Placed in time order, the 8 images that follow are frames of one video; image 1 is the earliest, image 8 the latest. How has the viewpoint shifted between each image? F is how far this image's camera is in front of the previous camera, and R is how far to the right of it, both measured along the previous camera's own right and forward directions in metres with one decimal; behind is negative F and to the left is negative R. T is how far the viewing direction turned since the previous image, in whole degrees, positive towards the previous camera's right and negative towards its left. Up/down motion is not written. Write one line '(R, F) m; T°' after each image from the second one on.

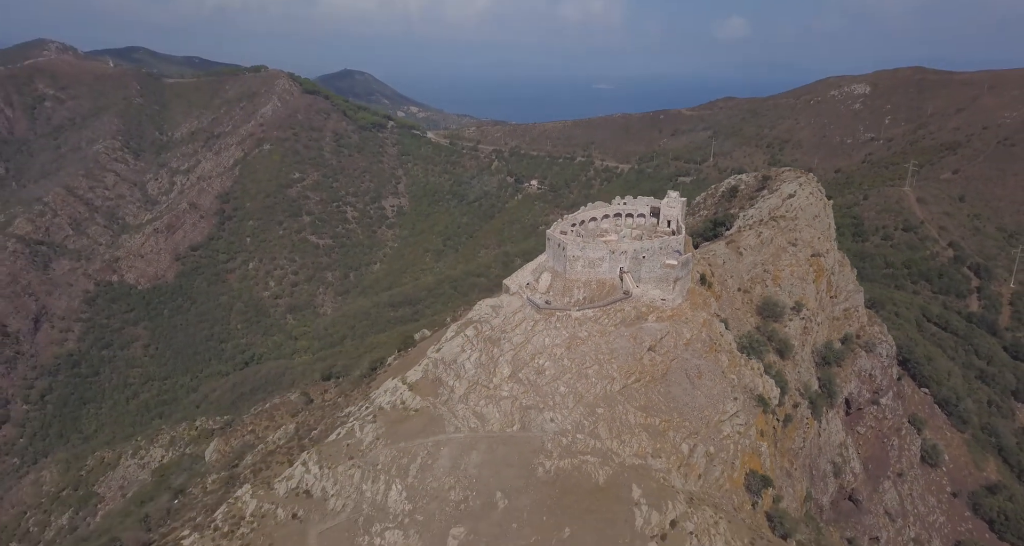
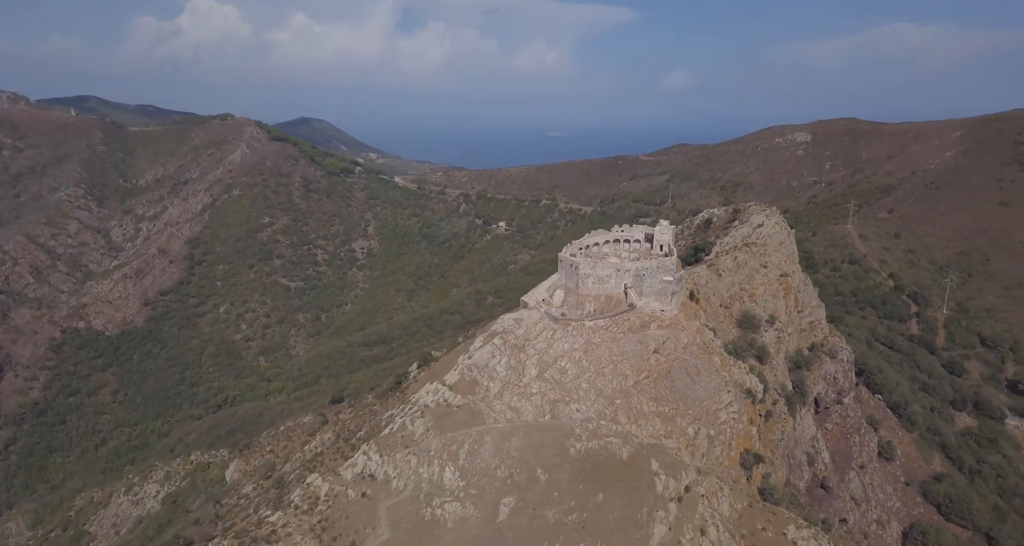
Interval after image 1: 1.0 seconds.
(-2.3, -2.8) m; +4°
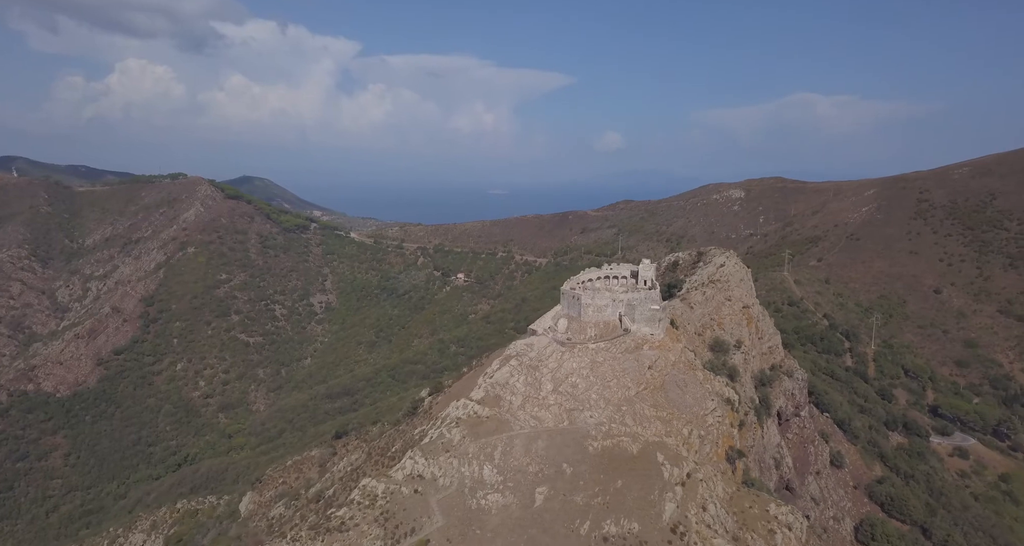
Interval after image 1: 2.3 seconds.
(-2.9, -3.4) m; +5°
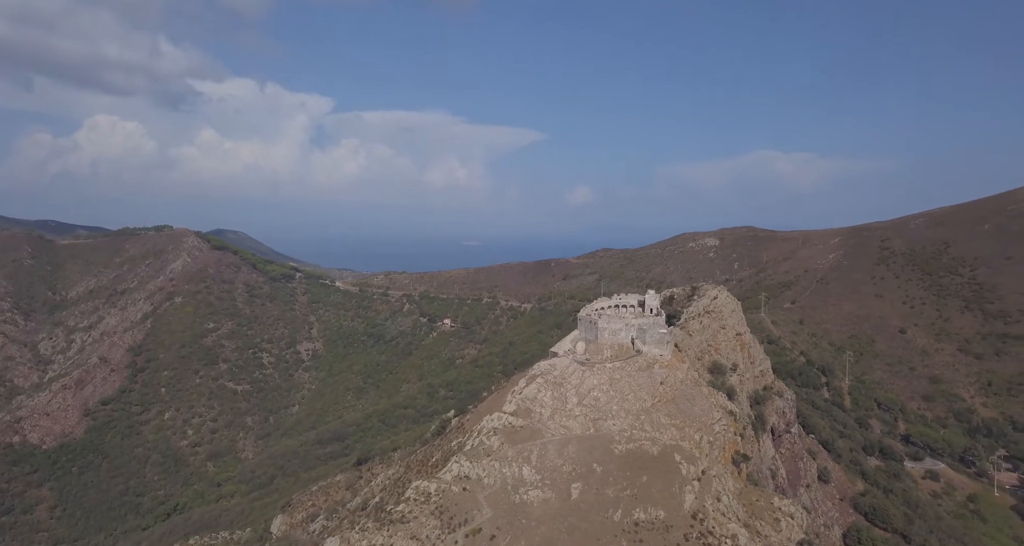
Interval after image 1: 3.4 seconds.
(-2.4, -3.1) m; +3°
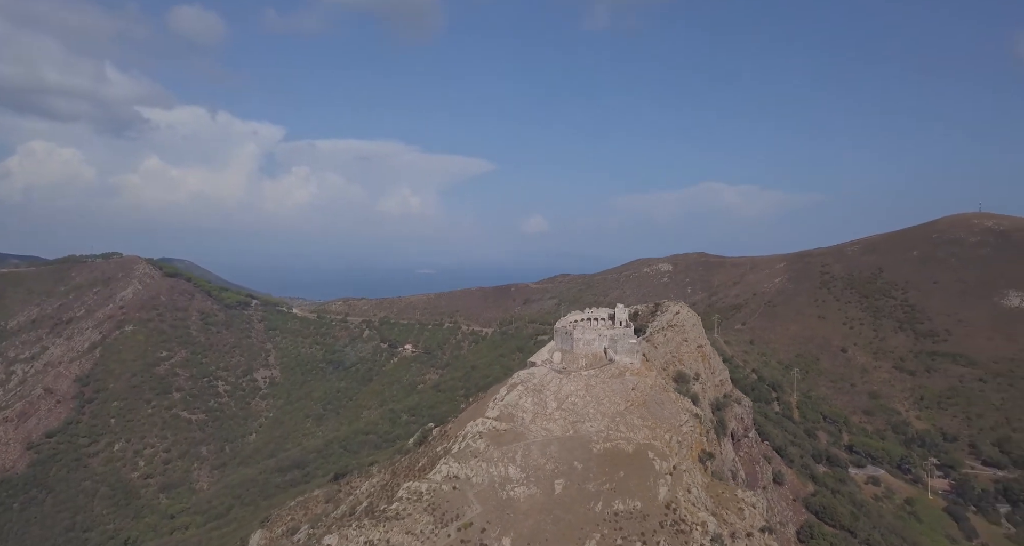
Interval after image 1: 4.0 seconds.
(-1.3, -1.8) m; +4°
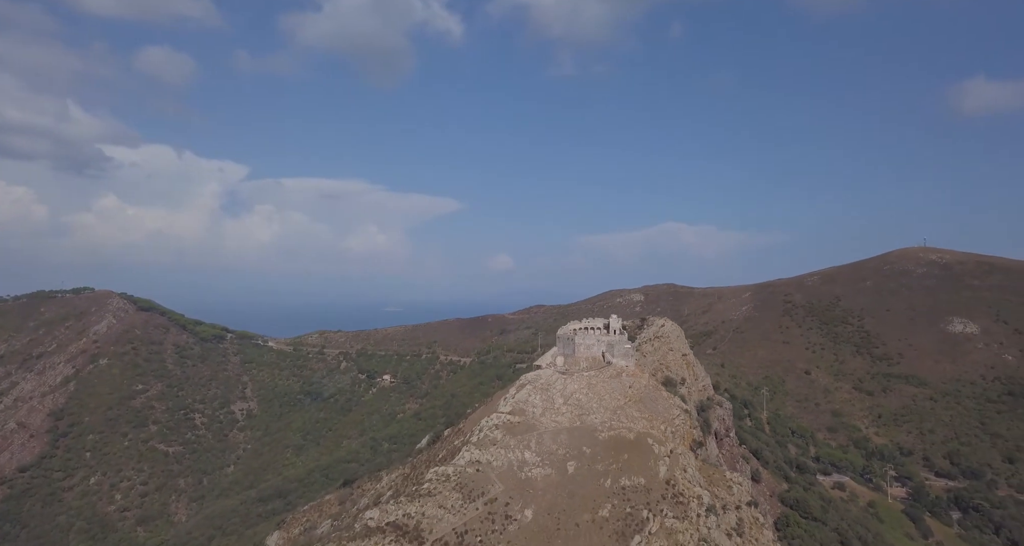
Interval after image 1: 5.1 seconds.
(-2.3, -3.2) m; +3°
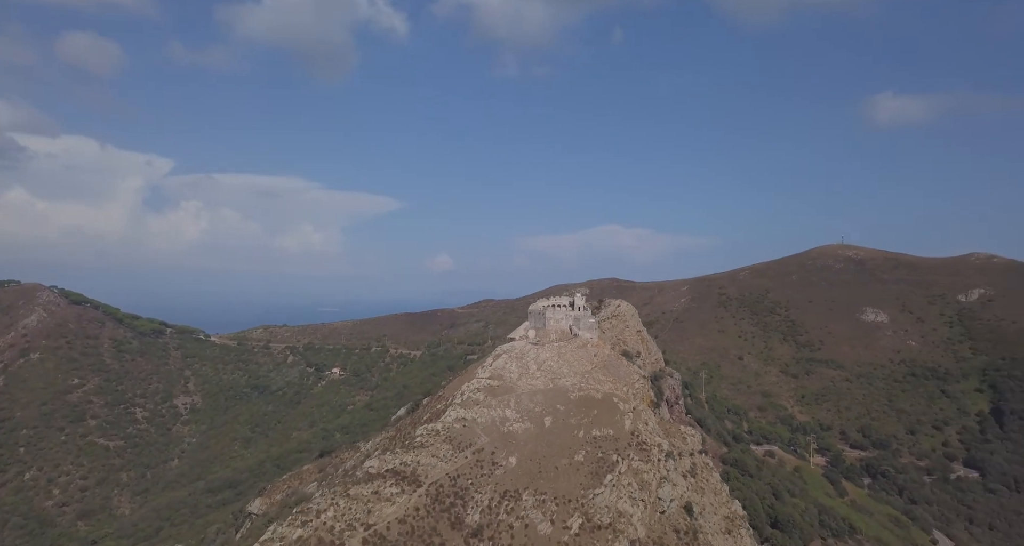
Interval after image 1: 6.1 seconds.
(-2.1, -2.7) m; +6°
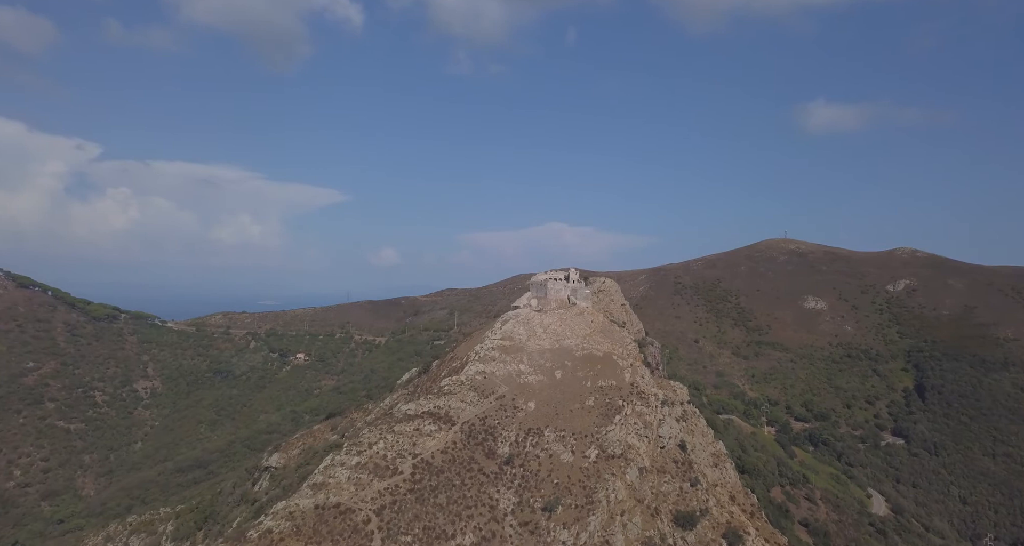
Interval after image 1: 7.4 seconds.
(-3.7, -3.0) m; +5°
